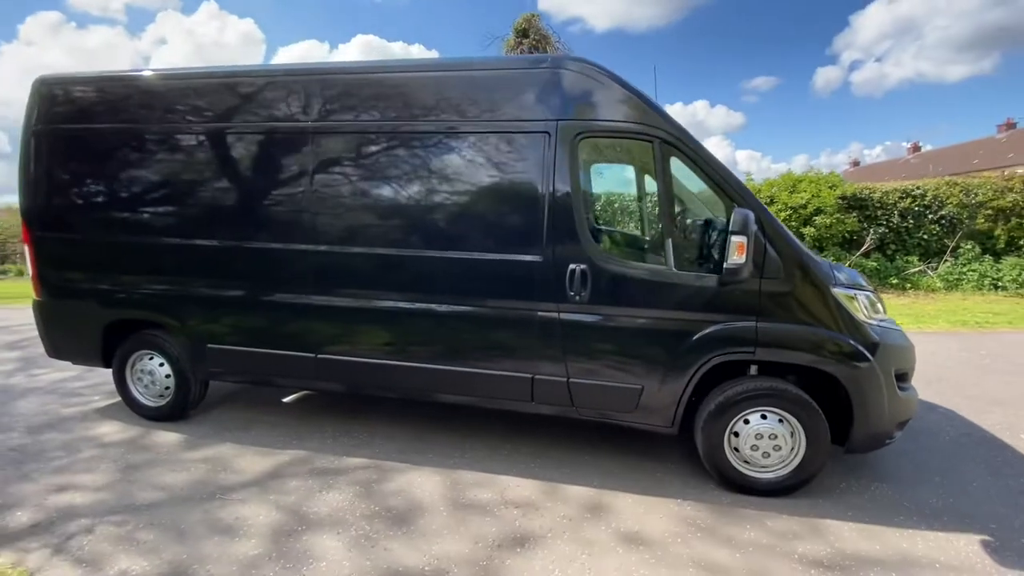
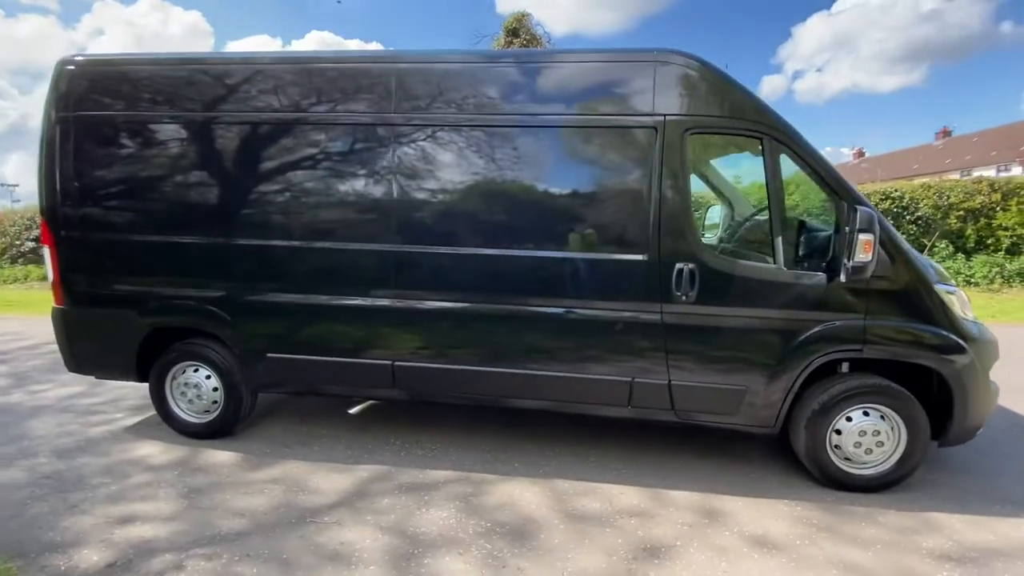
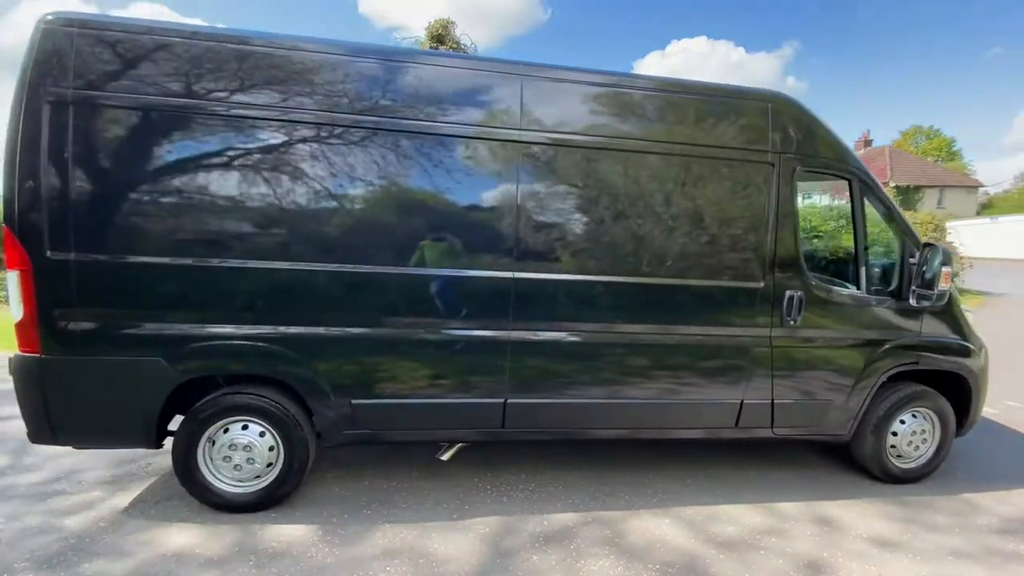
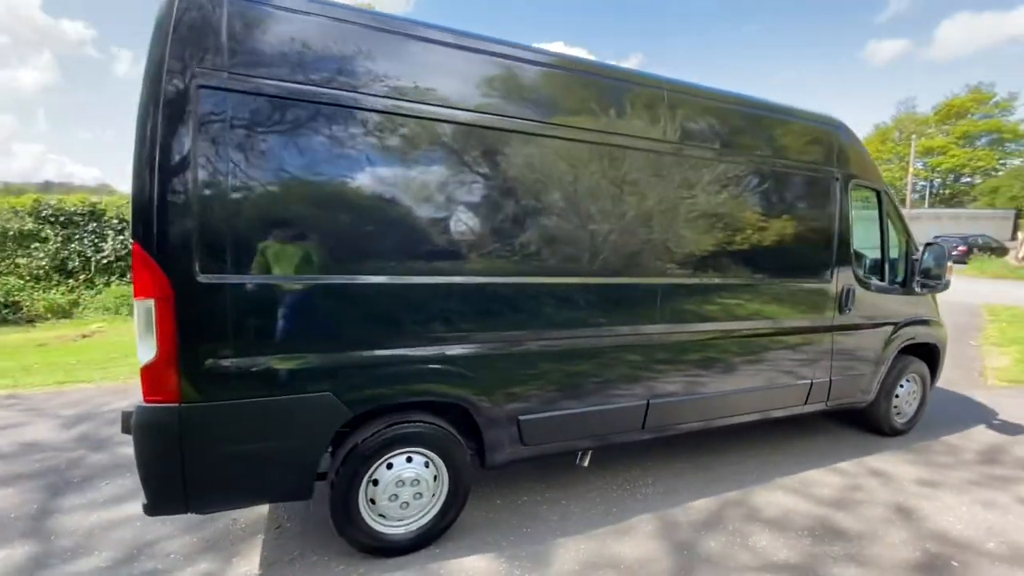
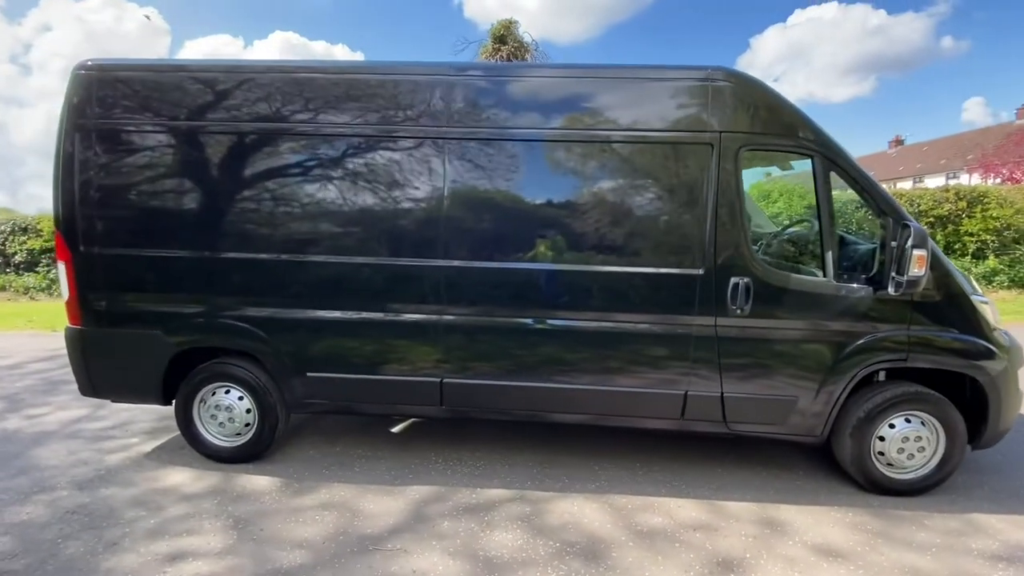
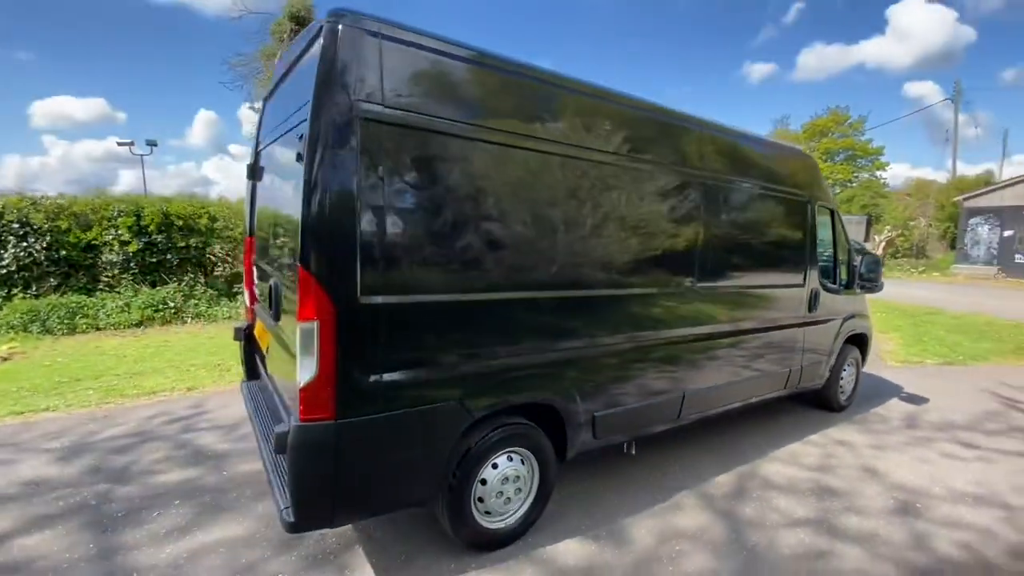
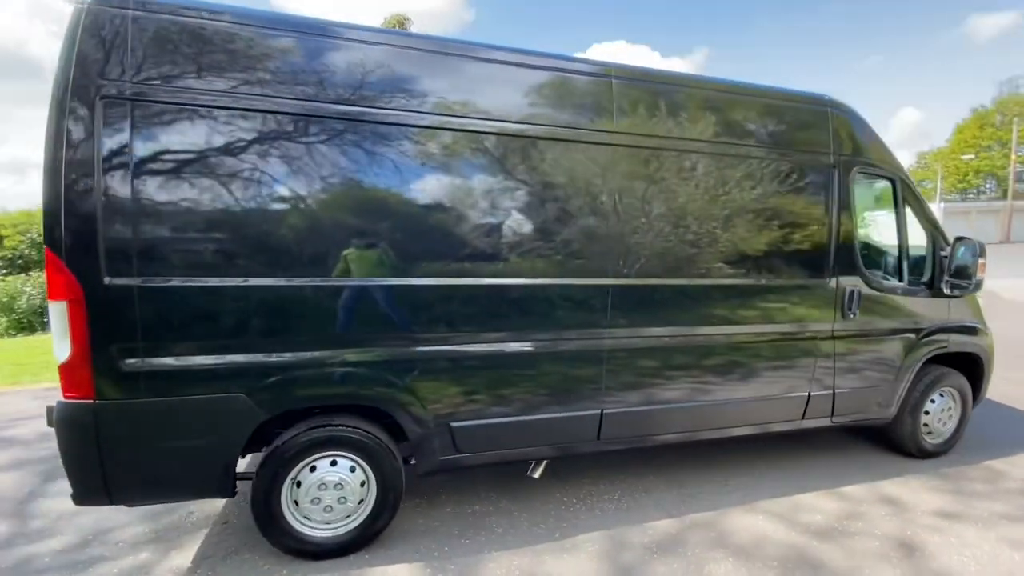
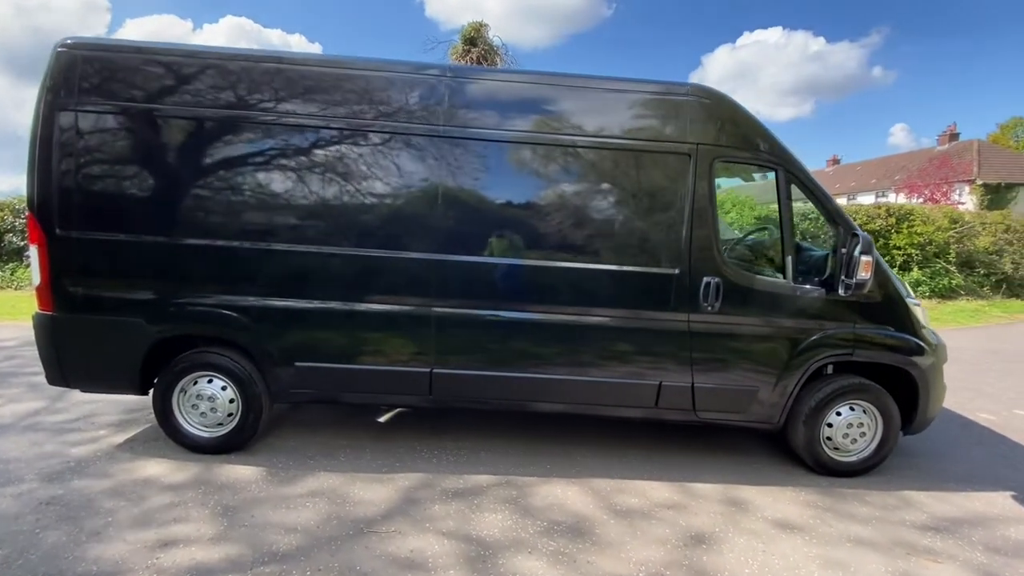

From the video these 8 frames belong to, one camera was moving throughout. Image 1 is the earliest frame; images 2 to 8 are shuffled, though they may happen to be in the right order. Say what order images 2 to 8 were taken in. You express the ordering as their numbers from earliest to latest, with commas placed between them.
2, 5, 8, 3, 7, 4, 6
